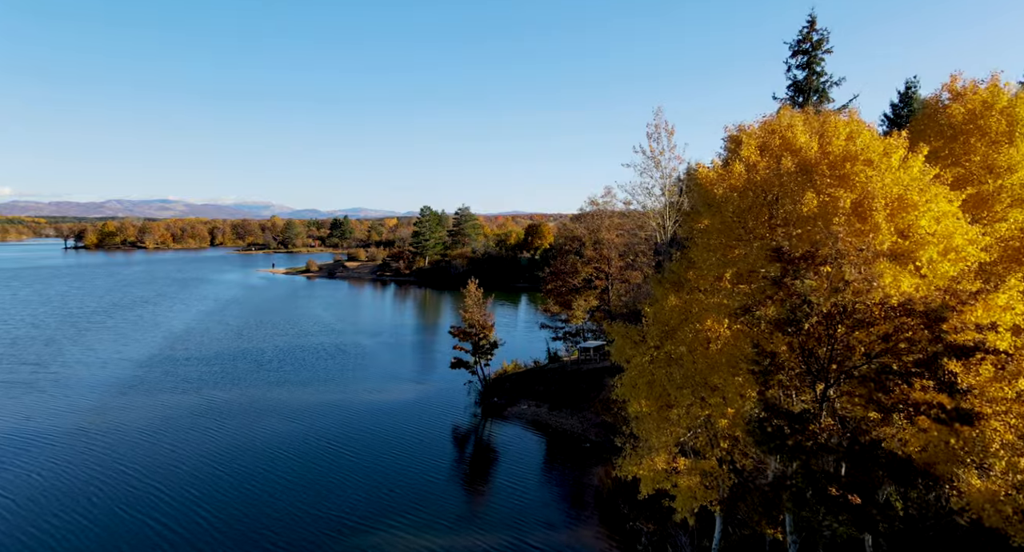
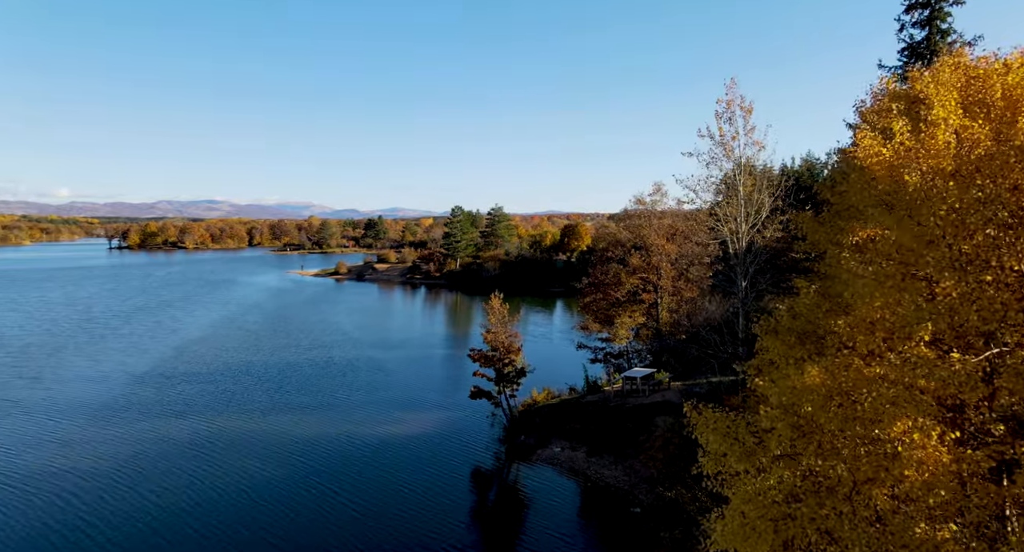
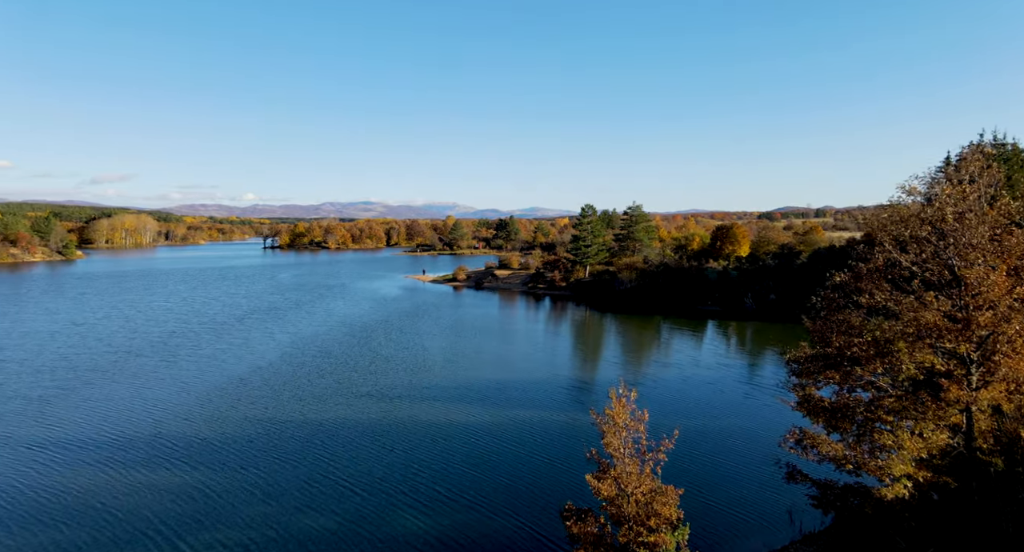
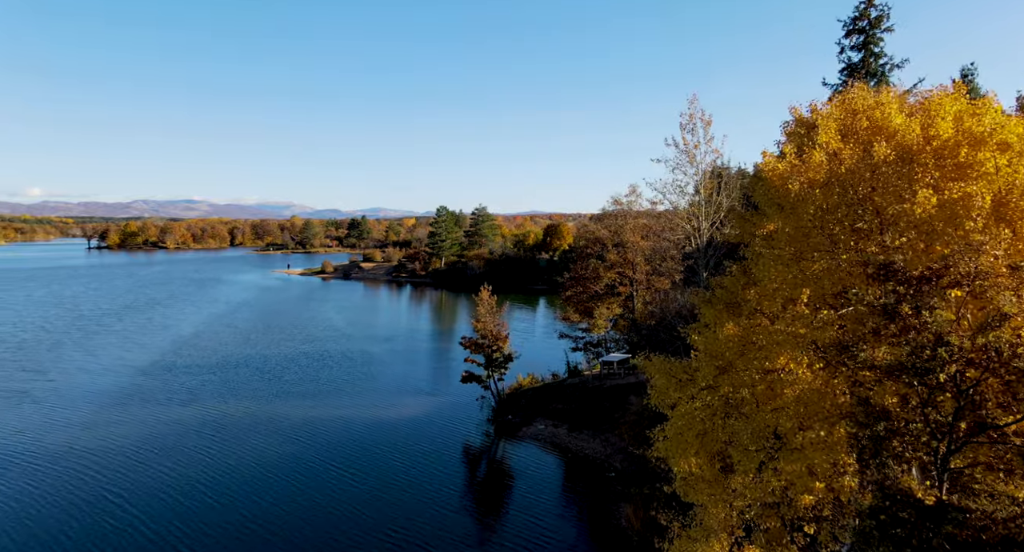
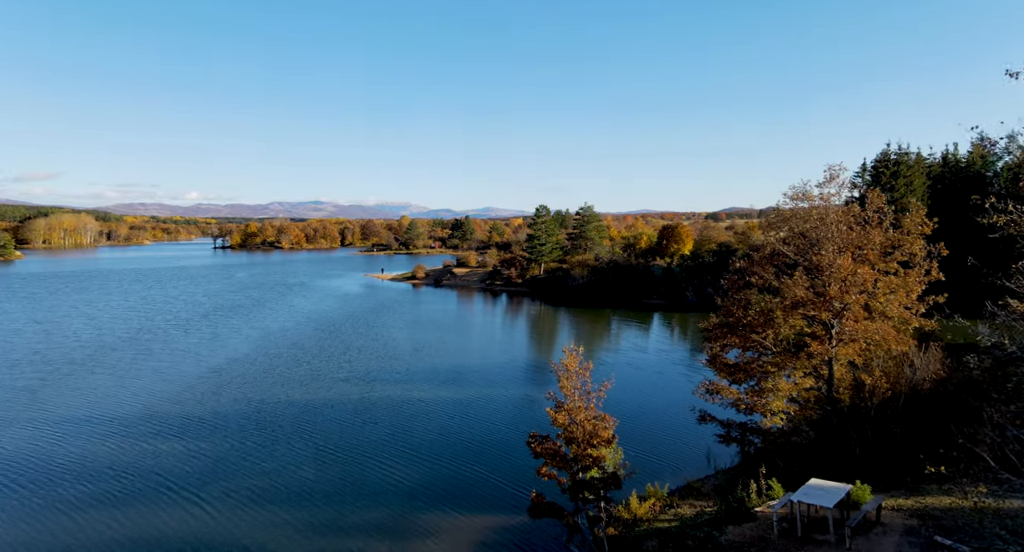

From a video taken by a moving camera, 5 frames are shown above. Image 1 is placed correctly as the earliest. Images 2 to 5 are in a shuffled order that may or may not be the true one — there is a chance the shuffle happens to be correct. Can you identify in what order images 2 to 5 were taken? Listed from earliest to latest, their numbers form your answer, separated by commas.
4, 2, 5, 3
